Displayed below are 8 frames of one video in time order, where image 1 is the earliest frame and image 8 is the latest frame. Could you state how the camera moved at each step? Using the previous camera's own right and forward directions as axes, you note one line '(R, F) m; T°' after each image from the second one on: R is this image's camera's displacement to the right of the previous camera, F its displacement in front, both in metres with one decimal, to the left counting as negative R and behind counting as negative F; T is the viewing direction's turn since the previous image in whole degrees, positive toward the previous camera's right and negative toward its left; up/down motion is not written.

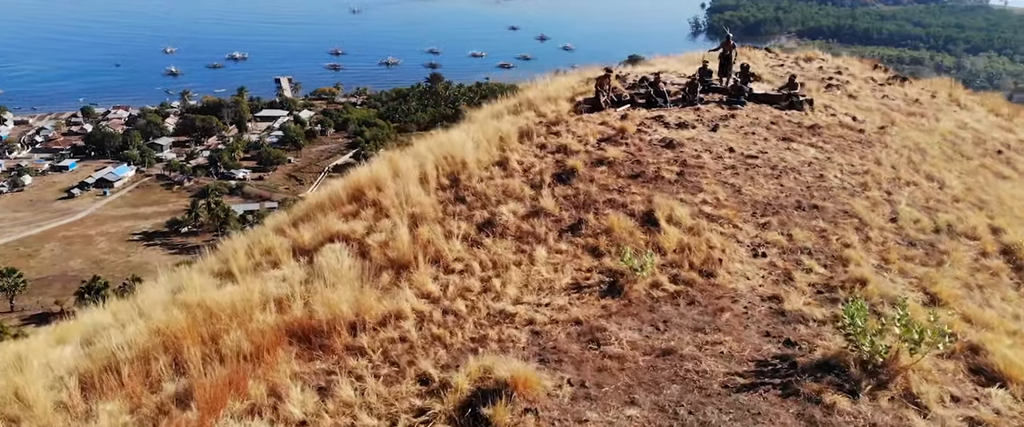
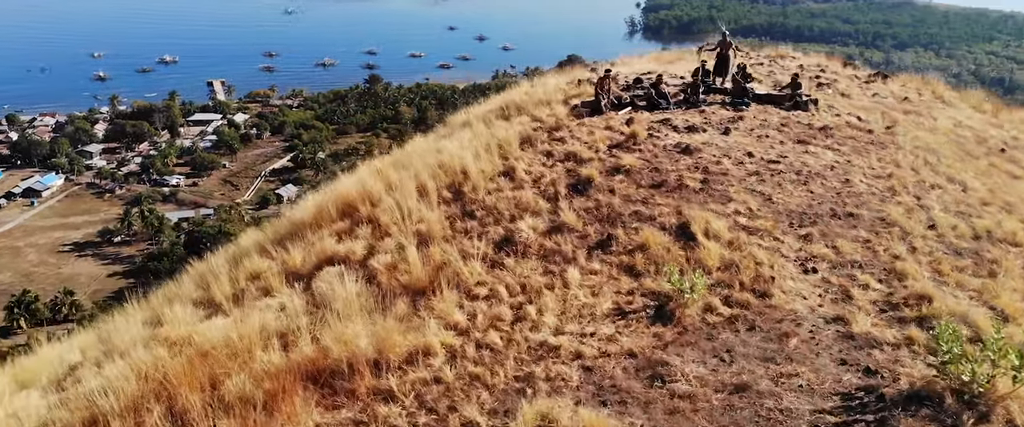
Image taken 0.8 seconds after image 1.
(-0.6, +0.6) m; +4°
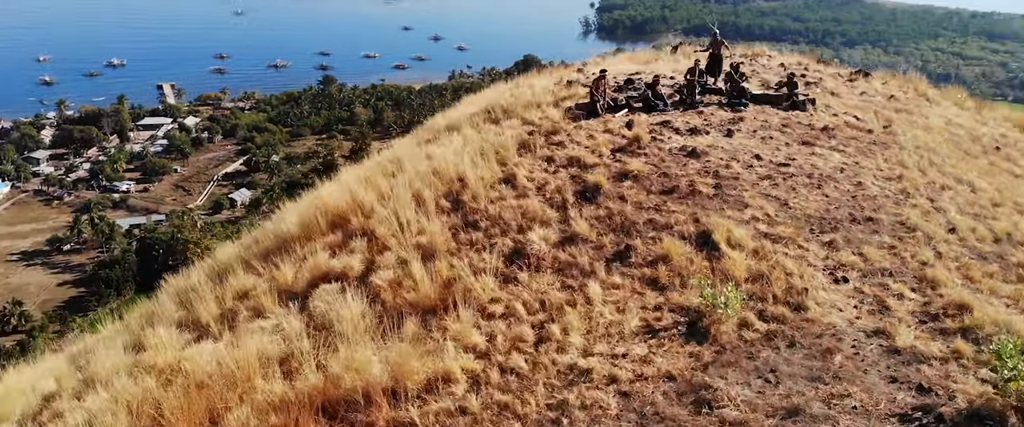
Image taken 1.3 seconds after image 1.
(-0.3, +0.4) m; +3°
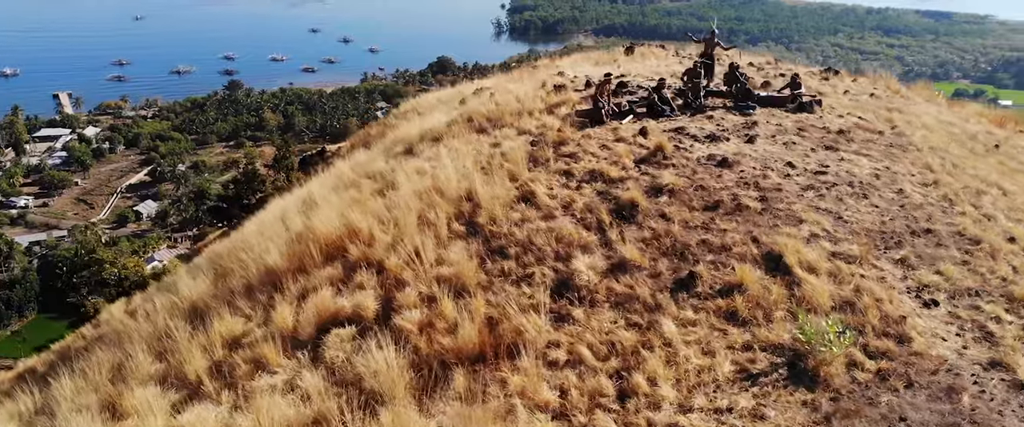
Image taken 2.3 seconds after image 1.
(-0.7, +0.8) m; +5°
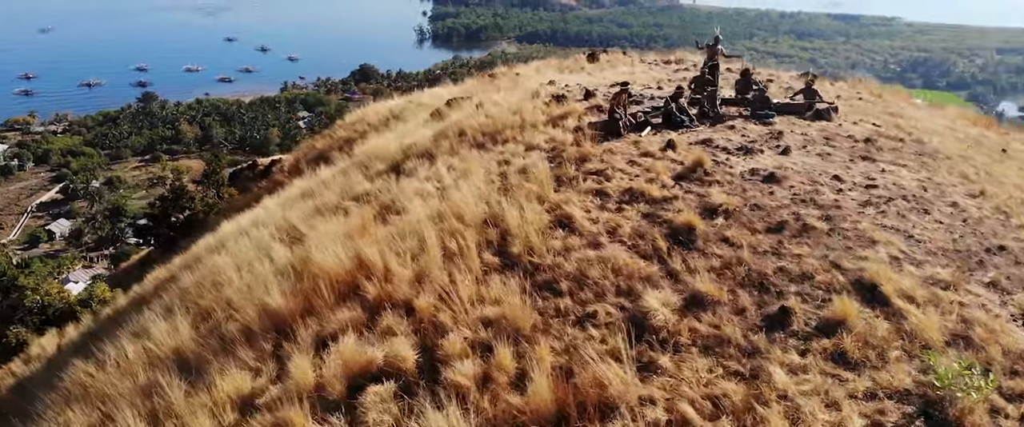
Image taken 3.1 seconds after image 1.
(-0.7, +0.7) m; +5°
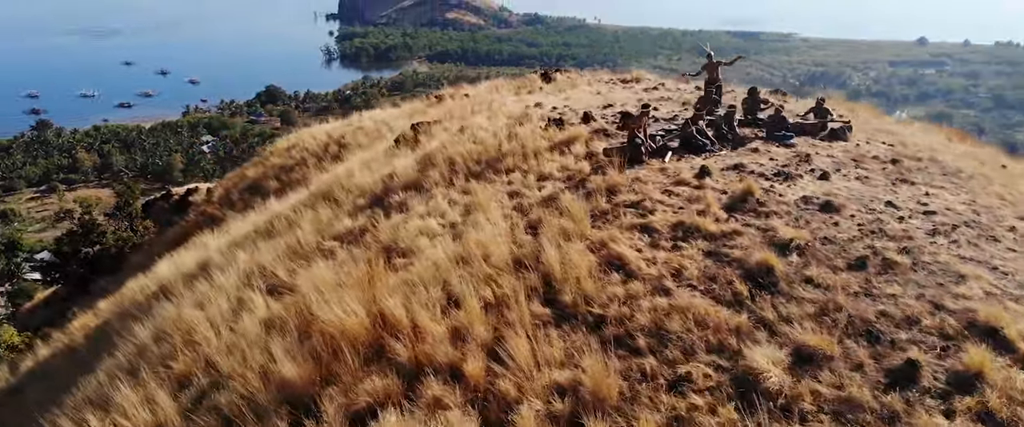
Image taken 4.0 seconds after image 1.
(-0.7, +0.7) m; +5°
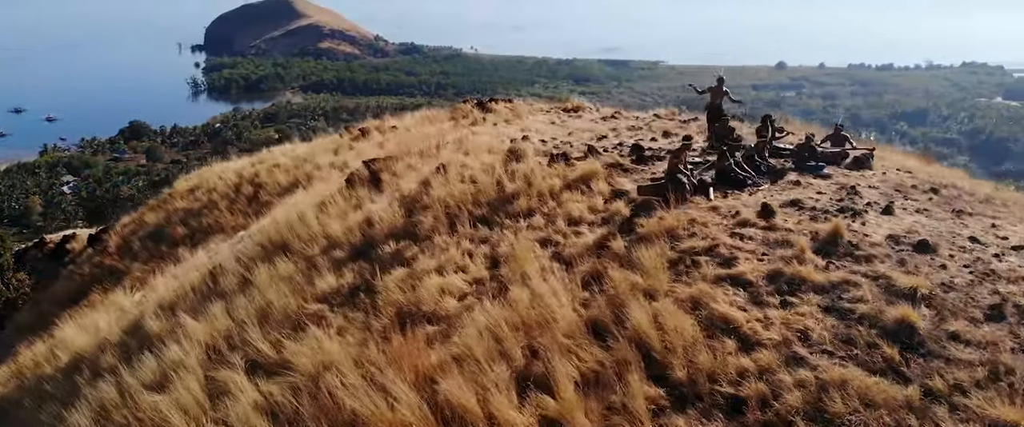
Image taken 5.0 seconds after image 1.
(-0.9, +0.9) m; +8°
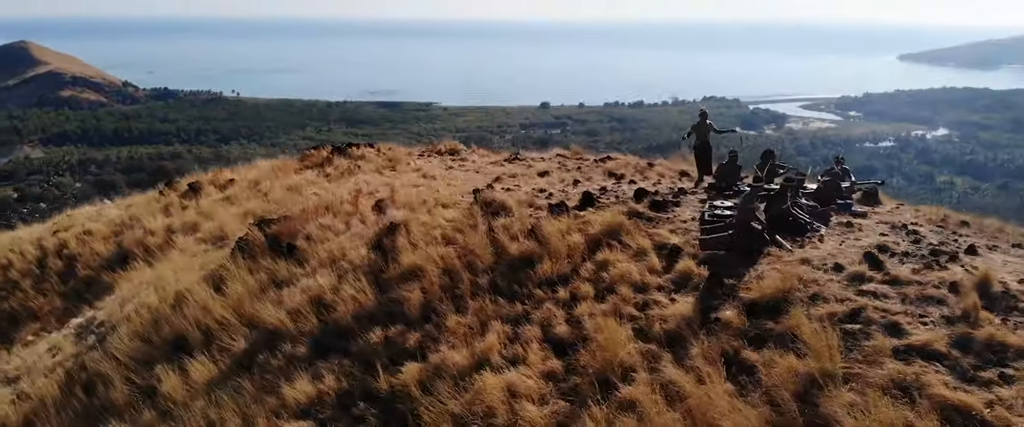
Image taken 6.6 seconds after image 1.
(-1.4, +1.4) m; +14°
